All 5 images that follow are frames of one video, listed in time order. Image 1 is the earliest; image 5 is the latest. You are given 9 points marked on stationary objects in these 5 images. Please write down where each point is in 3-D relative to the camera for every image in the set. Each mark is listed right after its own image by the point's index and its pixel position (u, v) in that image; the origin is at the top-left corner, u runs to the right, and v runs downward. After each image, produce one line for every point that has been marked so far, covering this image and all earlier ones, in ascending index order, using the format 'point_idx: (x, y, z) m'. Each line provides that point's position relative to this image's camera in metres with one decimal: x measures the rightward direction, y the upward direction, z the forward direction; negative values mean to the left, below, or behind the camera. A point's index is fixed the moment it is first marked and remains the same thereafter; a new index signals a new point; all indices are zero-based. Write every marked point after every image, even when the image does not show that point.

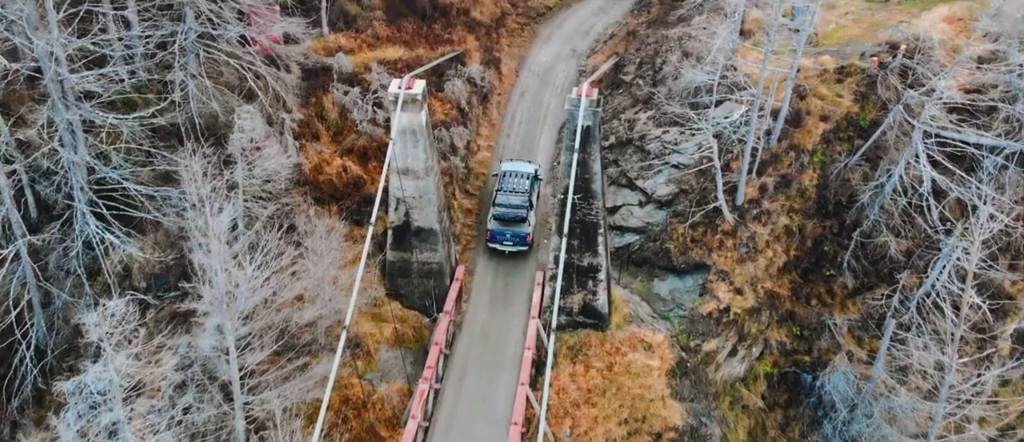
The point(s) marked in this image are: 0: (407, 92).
0: (-2.9, +3.5, +20.0) m
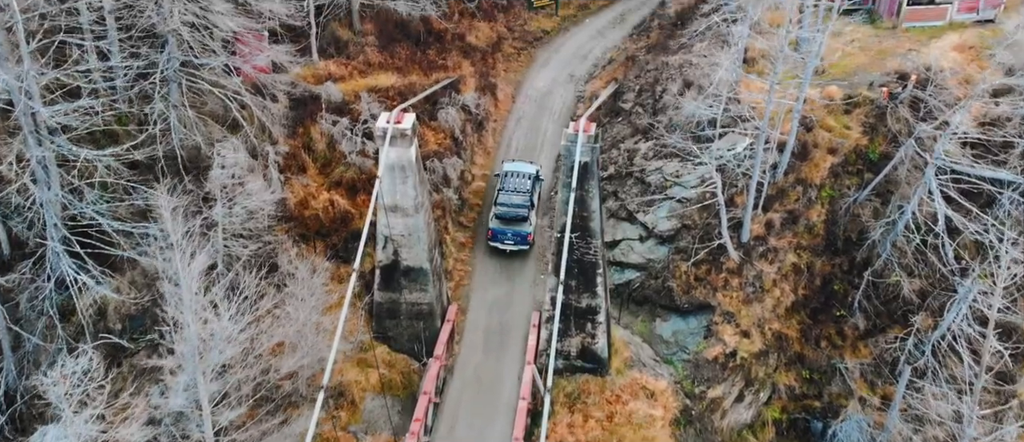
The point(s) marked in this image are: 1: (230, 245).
0: (-3.0, +2.4, +19.0) m
1: (-7.5, -0.6, +19.7) m
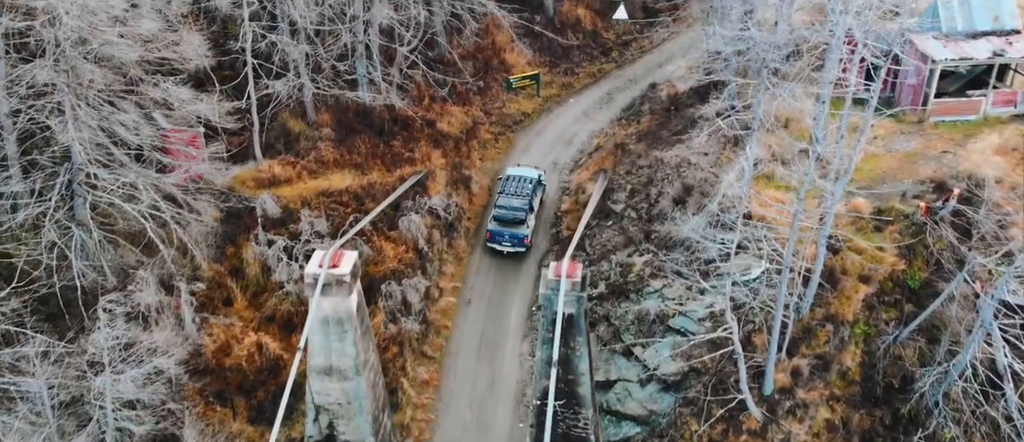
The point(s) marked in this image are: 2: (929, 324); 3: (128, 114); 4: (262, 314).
0: (-3.7, -1.0, +15.0) m
1: (-8.2, -4.2, +15.5) m
2: (+10.6, -2.6, +18.7) m
3: (-10.0, +2.8, +19.1) m
4: (-6.6, -2.5, +19.4) m
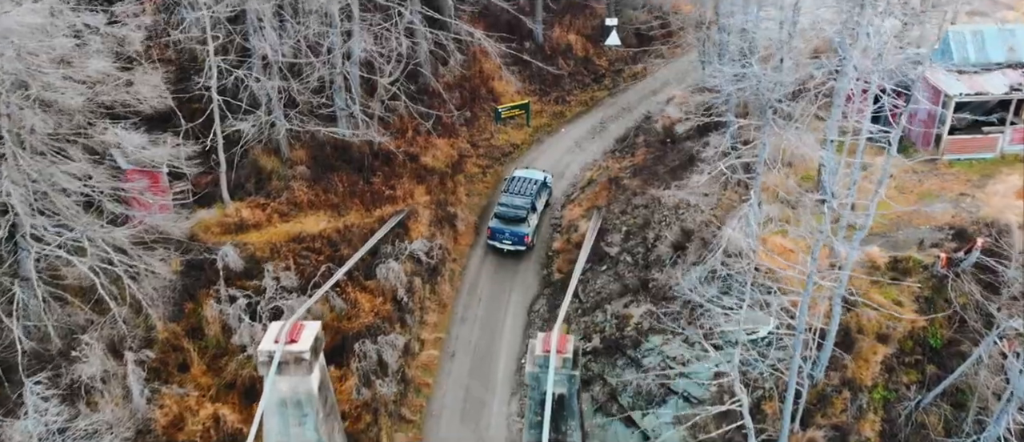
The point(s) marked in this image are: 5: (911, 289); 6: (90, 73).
0: (-4.0, -2.3, +13.3) m
1: (-8.5, -5.4, +13.6) m
2: (+10.2, -3.9, +17.1) m
3: (-10.3, +1.4, +17.4) m
4: (-6.9, -3.8, +17.6) m
5: (+9.9, -1.7, +18.2) m
6: (-9.7, +3.4, +16.9) m
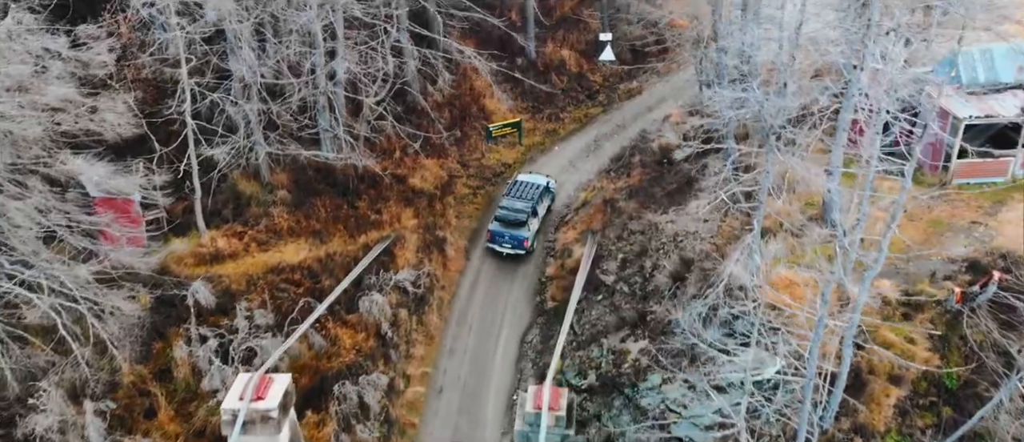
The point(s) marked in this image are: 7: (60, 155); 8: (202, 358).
0: (-4.2, -3.0, +12.2) m
1: (-8.7, -6.2, +12.5) m
2: (+10.0, -4.6, +16.0) m
3: (-10.6, +0.6, +16.3) m
4: (-7.2, -4.6, +16.5) m
5: (+9.6, -2.4, +17.2) m
6: (-9.9, +2.6, +15.8) m
7: (-10.4, +1.6, +17.0) m
8: (-7.2, -3.0, +17.4) m
